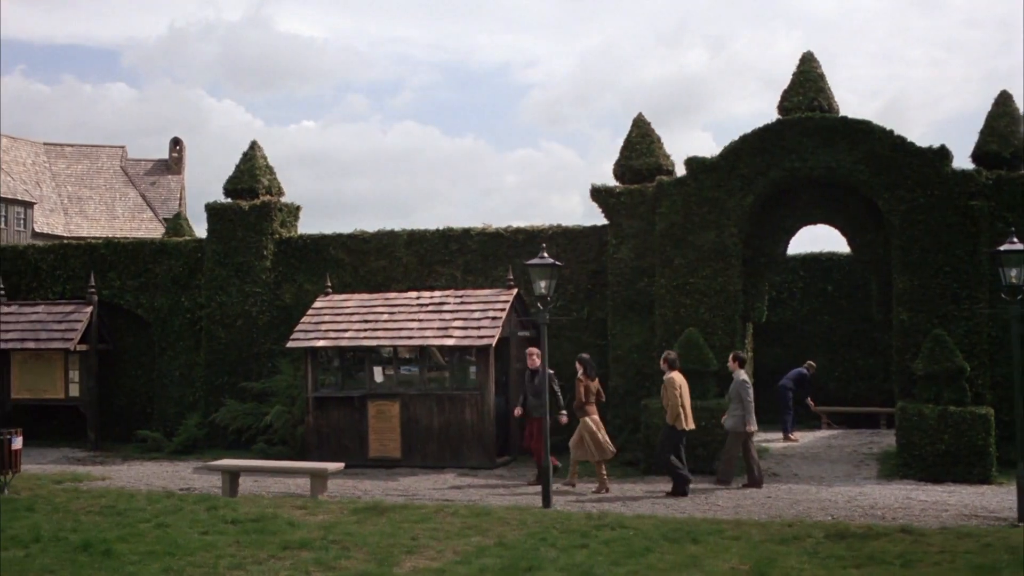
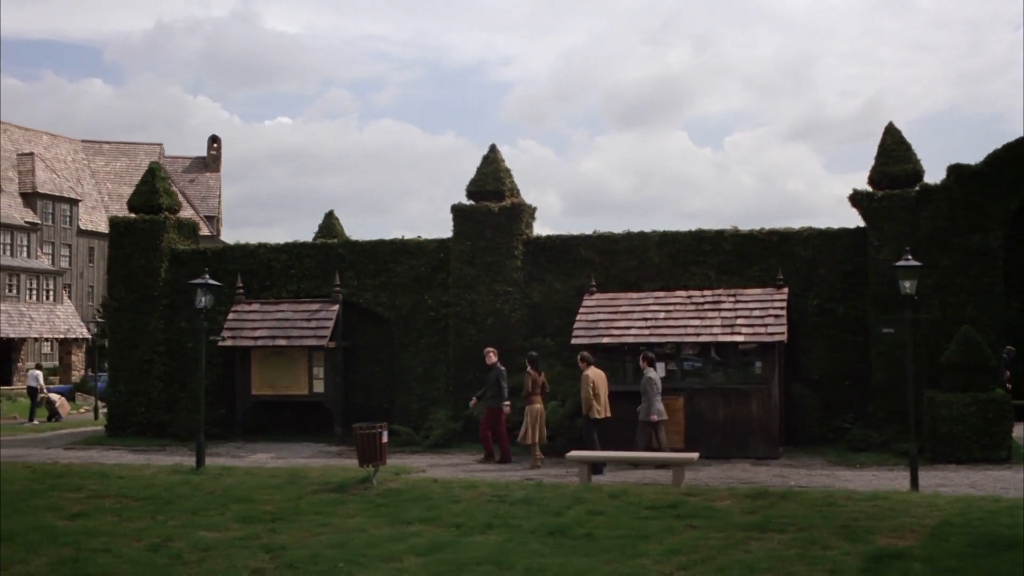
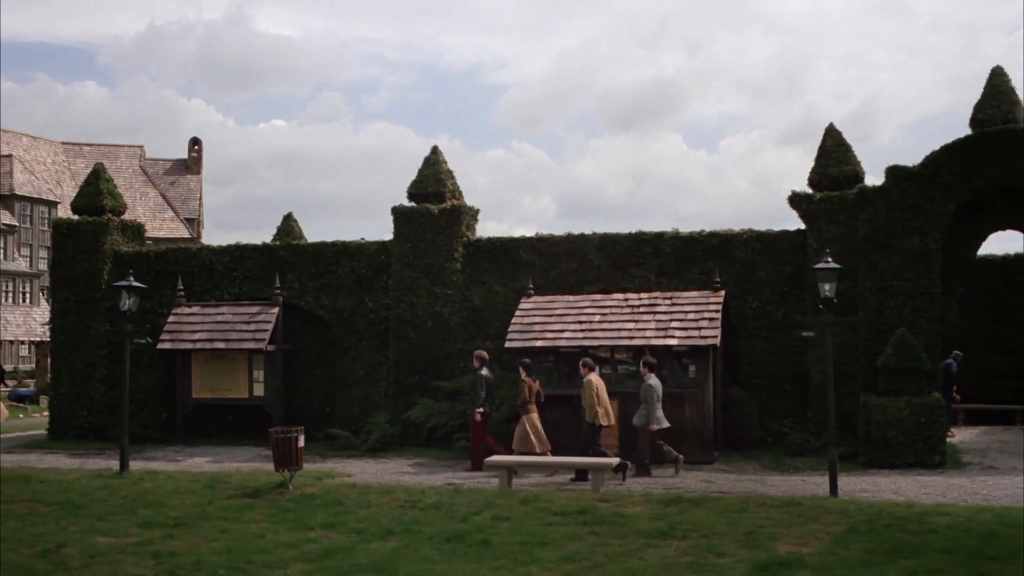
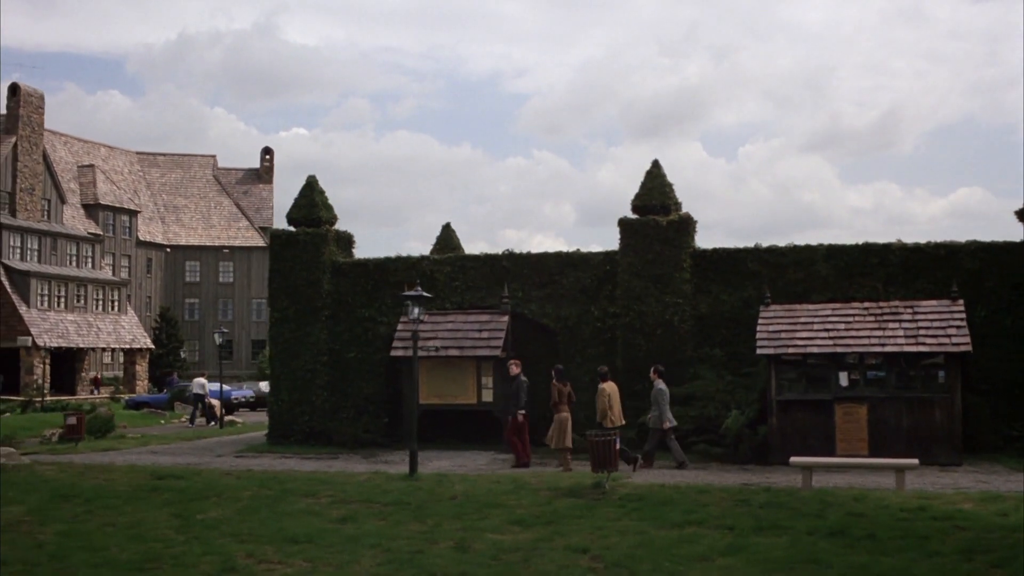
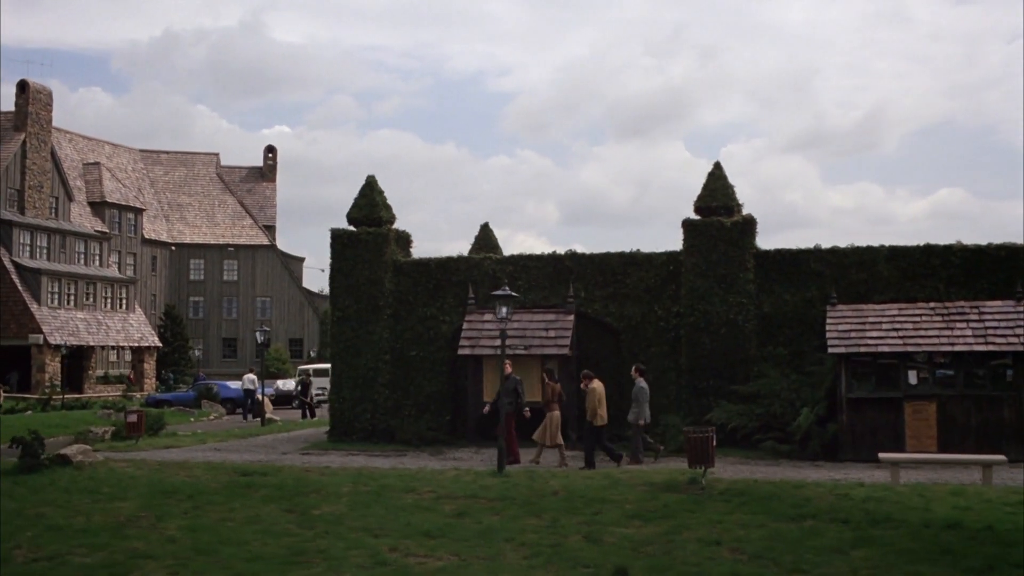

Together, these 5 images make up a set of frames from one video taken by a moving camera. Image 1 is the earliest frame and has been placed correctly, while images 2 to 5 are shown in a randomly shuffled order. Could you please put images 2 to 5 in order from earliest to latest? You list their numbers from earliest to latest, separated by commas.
3, 2, 4, 5
